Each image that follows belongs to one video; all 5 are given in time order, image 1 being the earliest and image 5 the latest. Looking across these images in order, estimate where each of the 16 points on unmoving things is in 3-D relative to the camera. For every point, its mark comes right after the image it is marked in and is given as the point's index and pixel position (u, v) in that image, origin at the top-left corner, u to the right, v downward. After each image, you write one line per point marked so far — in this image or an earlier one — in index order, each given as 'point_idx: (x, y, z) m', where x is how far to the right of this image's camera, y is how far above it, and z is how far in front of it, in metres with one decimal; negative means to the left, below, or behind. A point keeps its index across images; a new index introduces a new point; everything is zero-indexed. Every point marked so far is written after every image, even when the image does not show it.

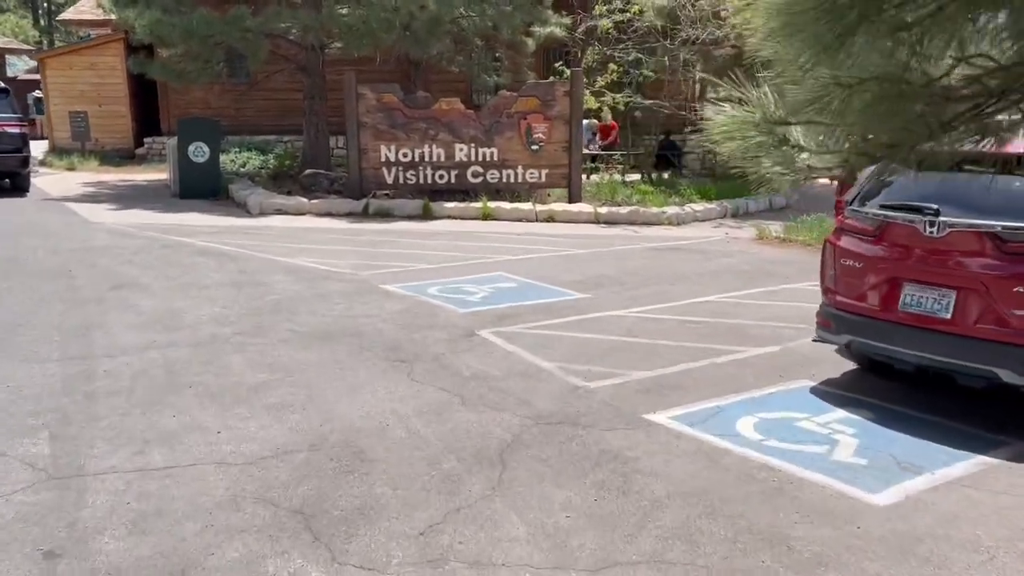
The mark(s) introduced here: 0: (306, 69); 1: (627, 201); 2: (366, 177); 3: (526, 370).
0: (-3.7, +3.9, +16.3) m
1: (+1.8, +1.4, +14.6) m
2: (-2.2, +1.7, +13.8) m
3: (+0.1, -0.5, +5.5) m
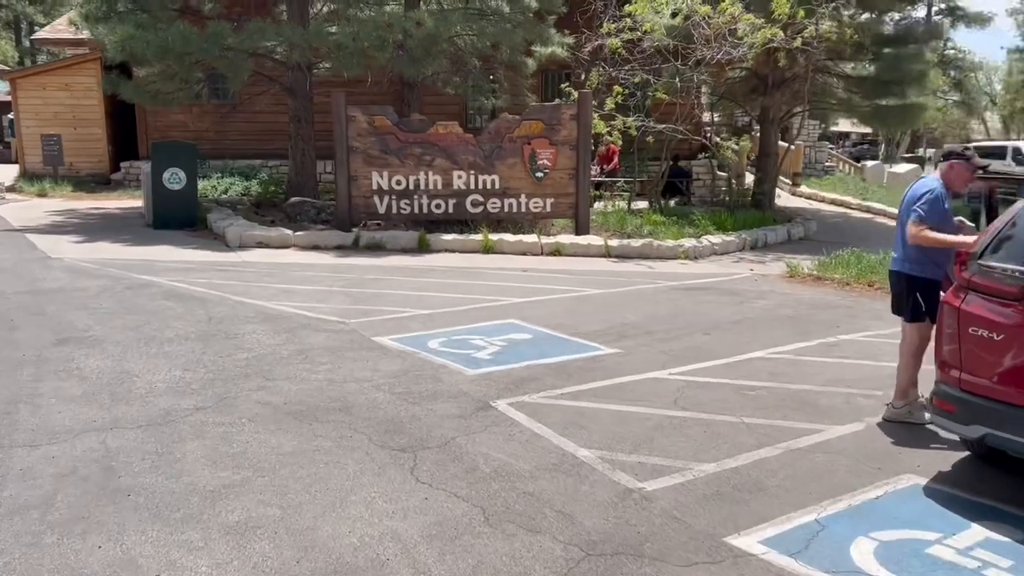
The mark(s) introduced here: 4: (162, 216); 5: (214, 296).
0: (-3.7, +3.3, +15.2) m
1: (+1.9, +0.8, +13.6) m
2: (-2.2, +1.1, +12.7) m
3: (+0.2, -0.8, +4.3) m
4: (-5.3, +1.1, +13.8) m
5: (-2.8, -0.1, +8.6) m
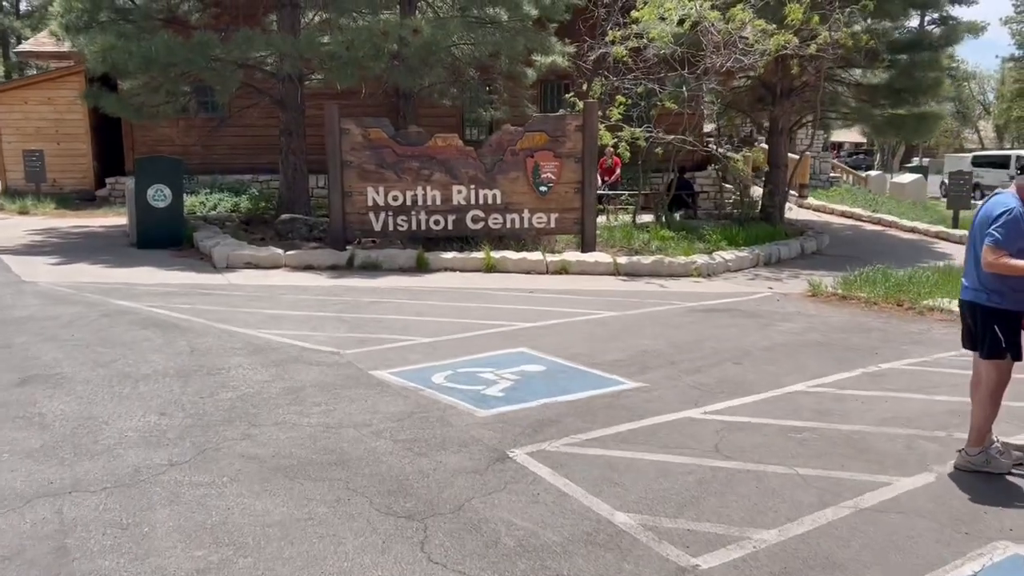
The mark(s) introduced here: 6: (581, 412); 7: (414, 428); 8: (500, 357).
0: (-3.7, +3.0, +14.6) m
1: (+1.9, +0.6, +12.9) m
2: (-2.1, +0.8, +12.0) m
3: (+0.3, -1.0, +3.7) m
4: (-5.3, +0.8, +13.1) m
5: (-2.7, -0.3, +7.9) m
6: (+0.4, -0.7, +5.5) m
7: (-0.5, -0.8, +5.0) m
8: (-0.1, -0.5, +6.8) m
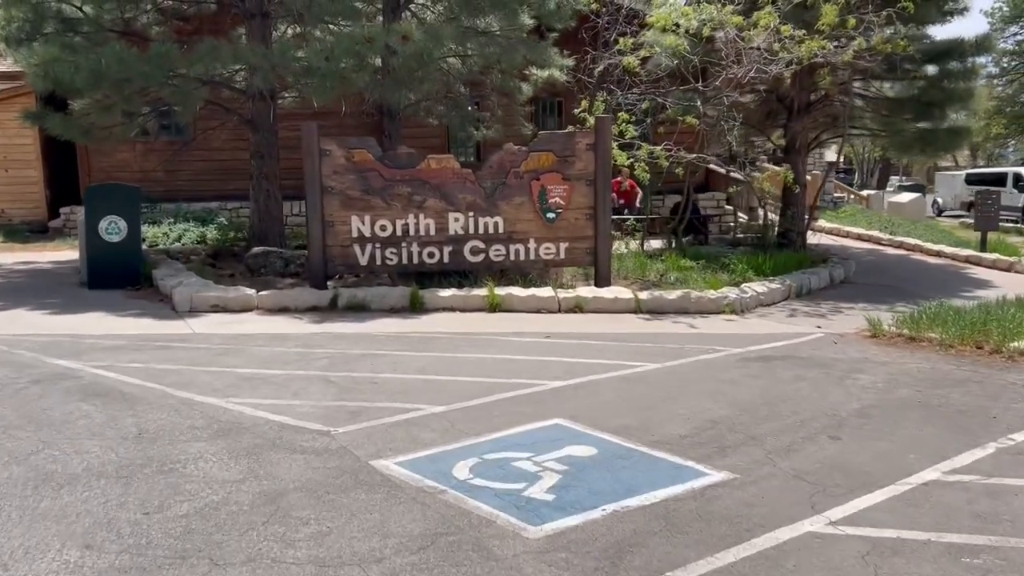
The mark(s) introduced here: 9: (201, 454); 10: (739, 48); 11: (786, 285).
0: (-3.7, +2.4, +13.1) m
1: (+1.9, +0.1, +11.6) m
2: (-2.1, +0.3, +10.5) m
3: (+0.7, -1.3, +2.2) m
4: (-5.3, +0.2, +11.5) m
5: (-2.5, -0.7, +6.4) m
6: (+0.7, -1.1, +4.0) m
7: (-0.3, -1.1, +3.6) m
8: (+0.1, -0.9, +5.4) m
9: (-1.7, -0.9, +5.0) m
10: (+3.0, +3.1, +11.9) m
11: (+3.4, 0.0, +11.3) m
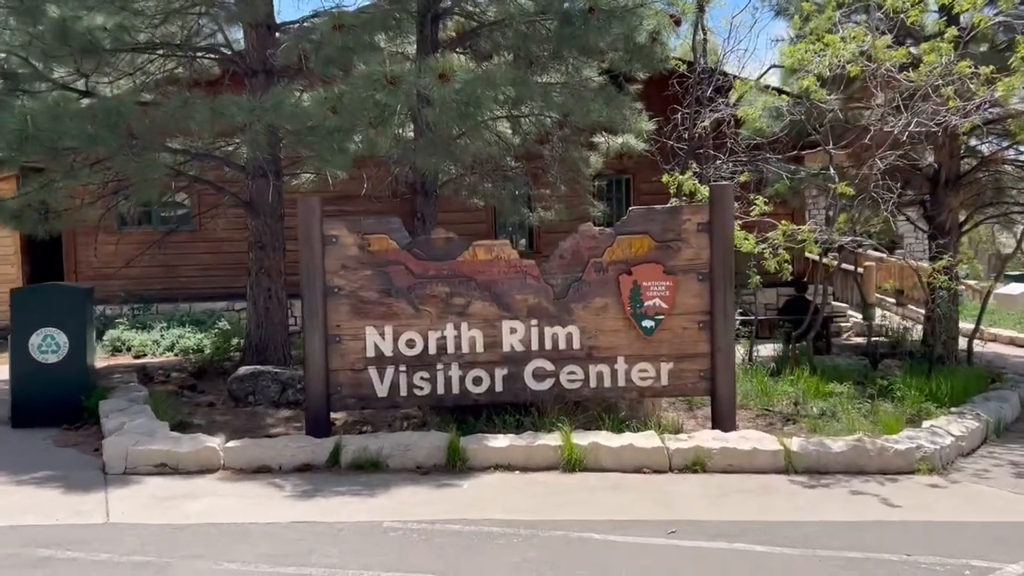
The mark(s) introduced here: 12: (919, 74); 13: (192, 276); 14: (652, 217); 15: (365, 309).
0: (-2.9, +1.0, +10.3) m
1: (+2.6, -1.1, +8.2) m
2: (-1.4, -0.8, +7.4) m
3: (+1.0, -1.6, -1.1) m
4: (-4.5, -1.1, +8.5) m
5: (-2.1, -1.5, +3.2) m
6: (+1.1, -1.5, +0.6) m
7: (+0.1, -1.5, +0.2) m
8: (+0.6, -1.5, +2.0) m
9: (-1.3, -1.5, +1.8) m
10: (+3.7, +1.9, +8.8) m
11: (+4.1, -1.2, +7.9) m
12: (+3.8, +2.0, +8.4) m
13: (-5.3, +0.2, +14.7) m
14: (+1.2, +0.6, +7.5) m
15: (-1.2, -0.2, +7.4) m
